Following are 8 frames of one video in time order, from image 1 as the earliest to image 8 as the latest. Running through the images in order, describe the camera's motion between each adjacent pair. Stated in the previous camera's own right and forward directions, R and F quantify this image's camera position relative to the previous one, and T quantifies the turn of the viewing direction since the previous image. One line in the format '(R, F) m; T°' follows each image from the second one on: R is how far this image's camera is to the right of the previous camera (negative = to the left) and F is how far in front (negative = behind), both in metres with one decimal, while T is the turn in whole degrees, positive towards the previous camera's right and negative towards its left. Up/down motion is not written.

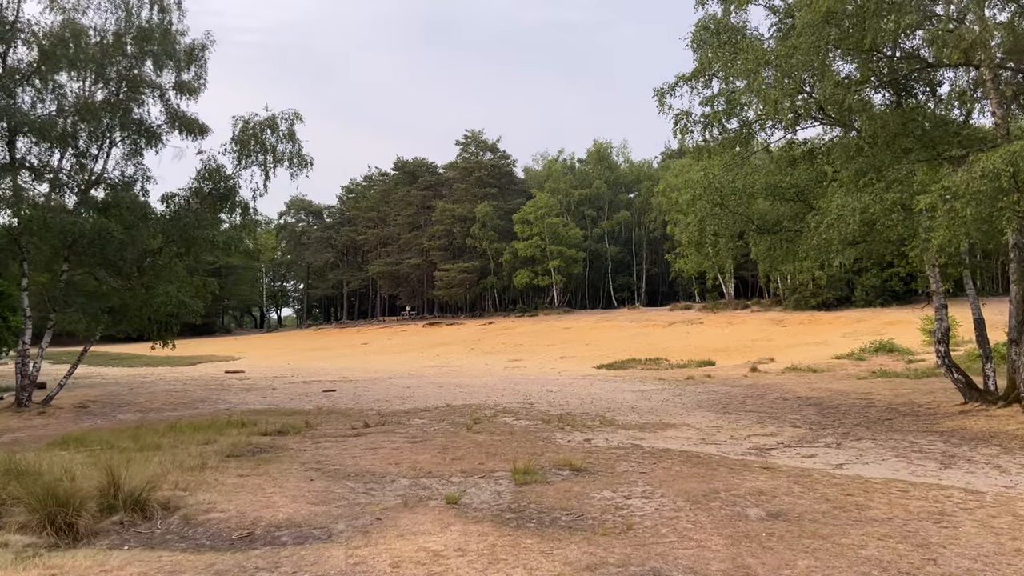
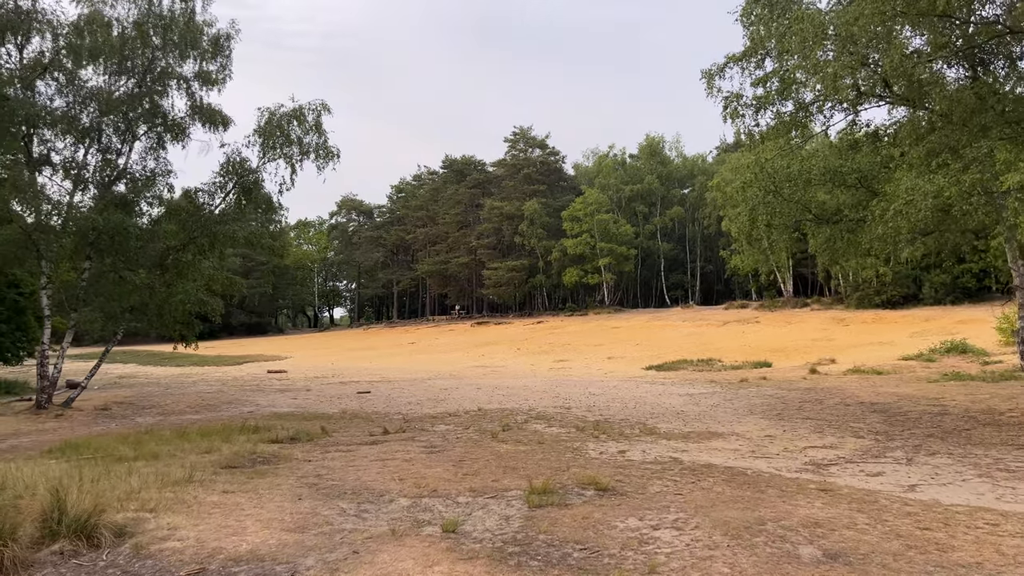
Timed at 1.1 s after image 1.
(+0.3, +0.9) m; -4°
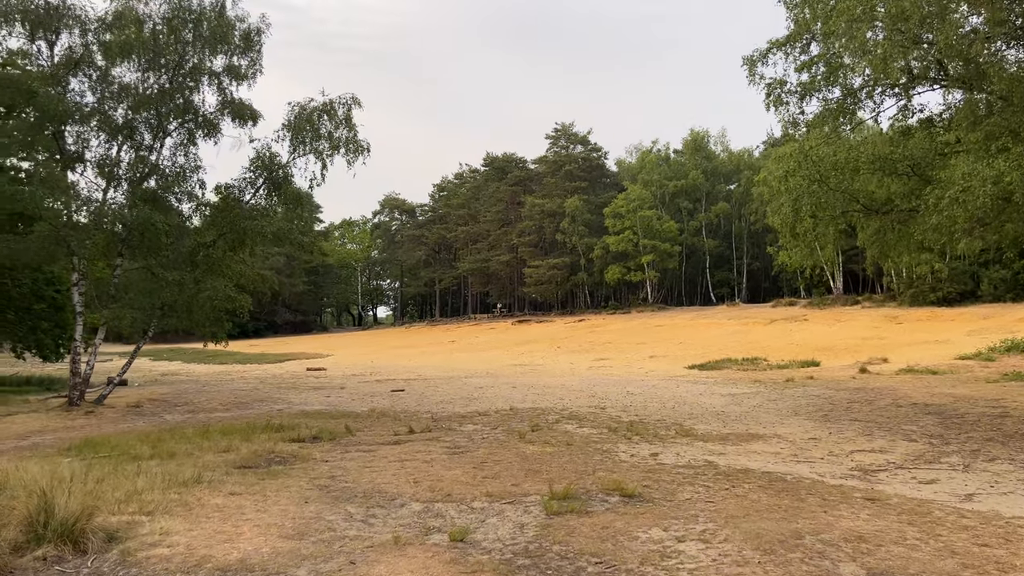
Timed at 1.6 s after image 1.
(+0.2, +0.4) m; -3°
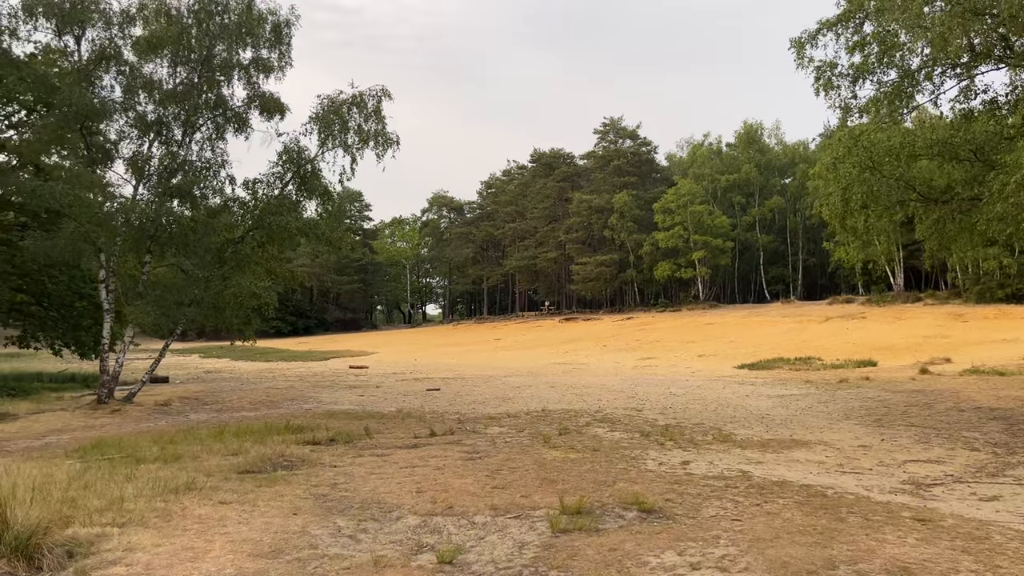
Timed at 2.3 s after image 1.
(+0.3, +0.5) m; -4°
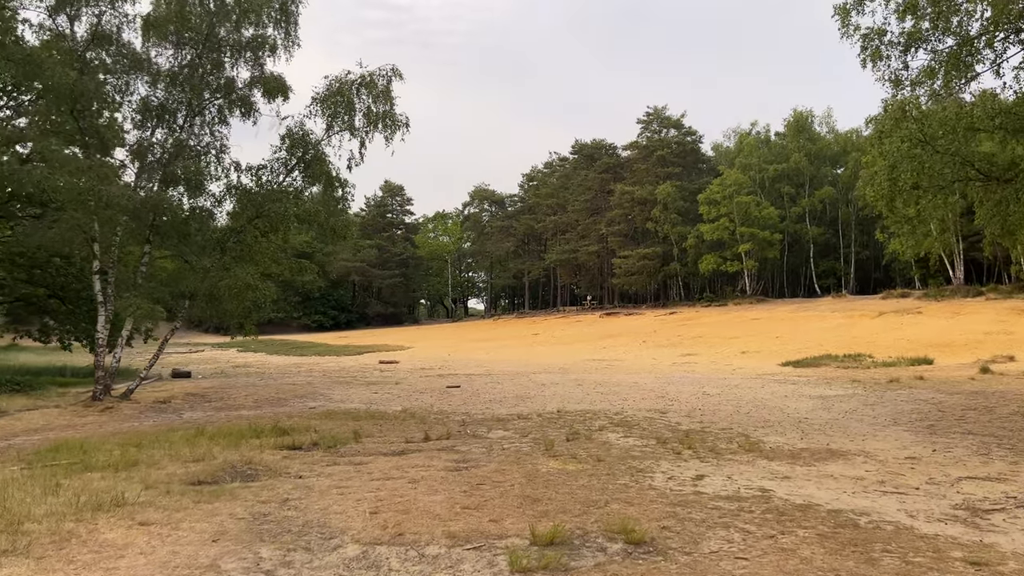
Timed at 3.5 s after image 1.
(+0.5, +1.0) m; -3°
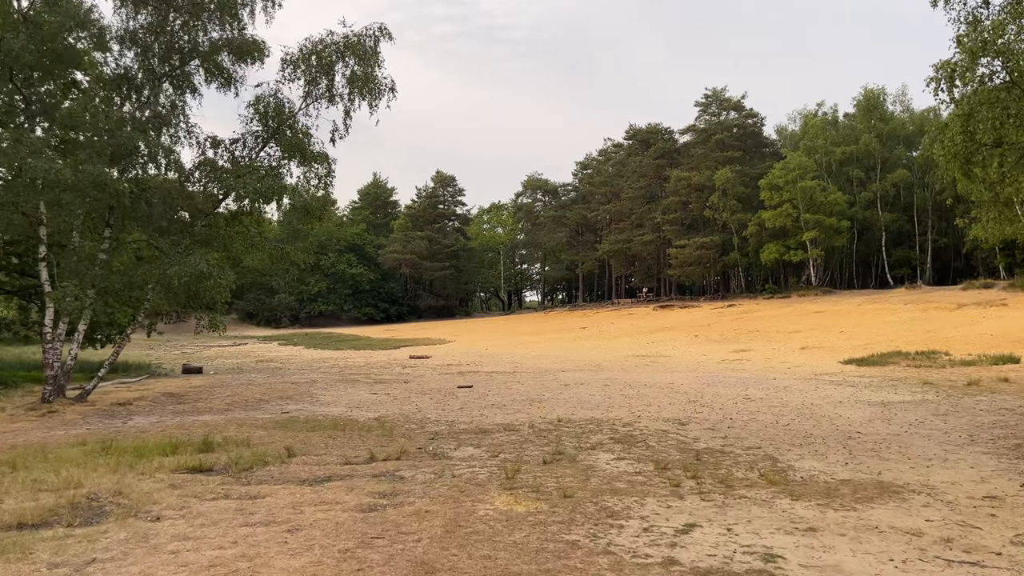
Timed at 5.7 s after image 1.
(+0.9, +1.8) m; -5°
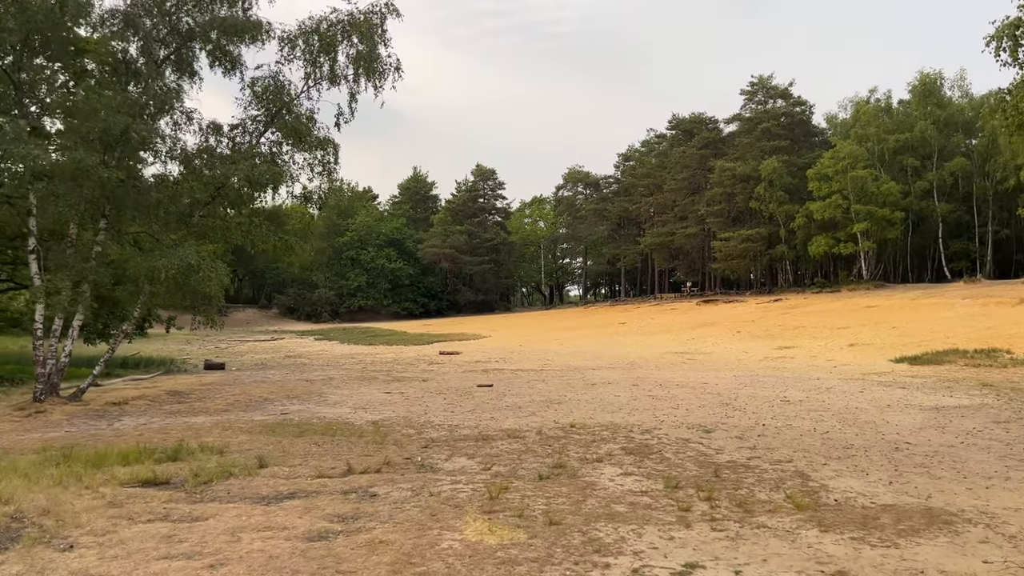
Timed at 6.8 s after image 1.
(+0.4, +0.9) m; -3°
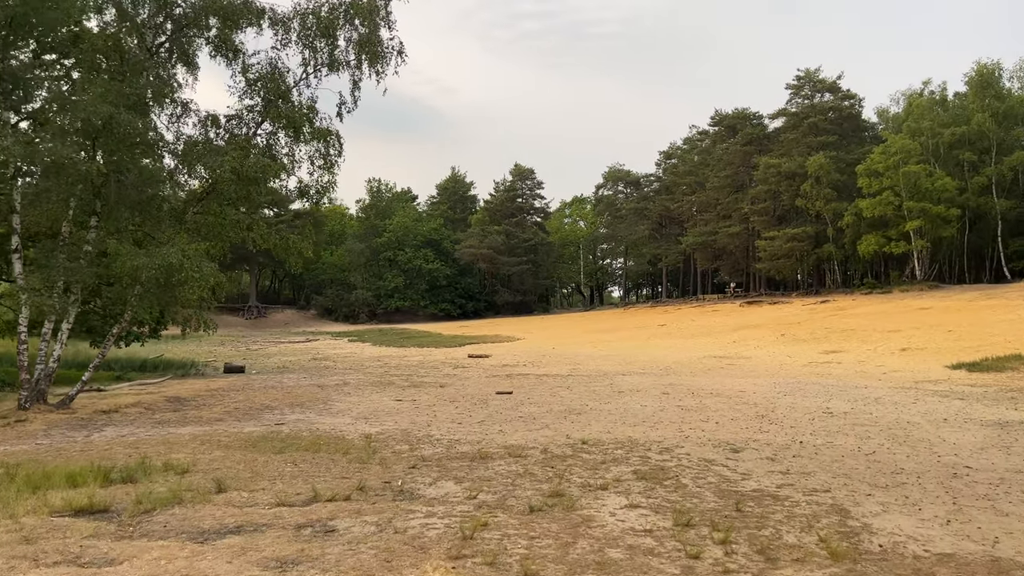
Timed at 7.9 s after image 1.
(+0.4, +0.9) m; -3°
